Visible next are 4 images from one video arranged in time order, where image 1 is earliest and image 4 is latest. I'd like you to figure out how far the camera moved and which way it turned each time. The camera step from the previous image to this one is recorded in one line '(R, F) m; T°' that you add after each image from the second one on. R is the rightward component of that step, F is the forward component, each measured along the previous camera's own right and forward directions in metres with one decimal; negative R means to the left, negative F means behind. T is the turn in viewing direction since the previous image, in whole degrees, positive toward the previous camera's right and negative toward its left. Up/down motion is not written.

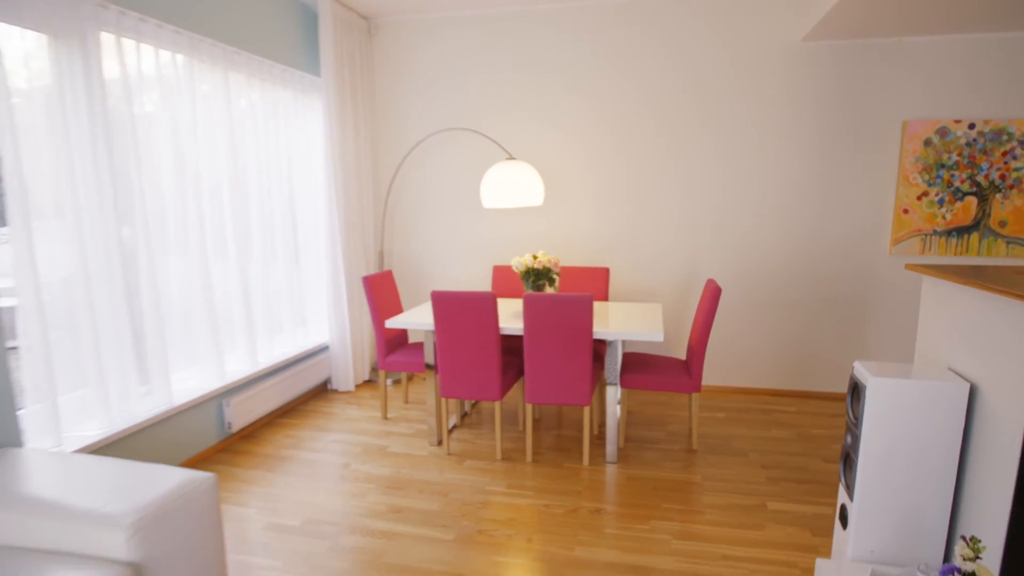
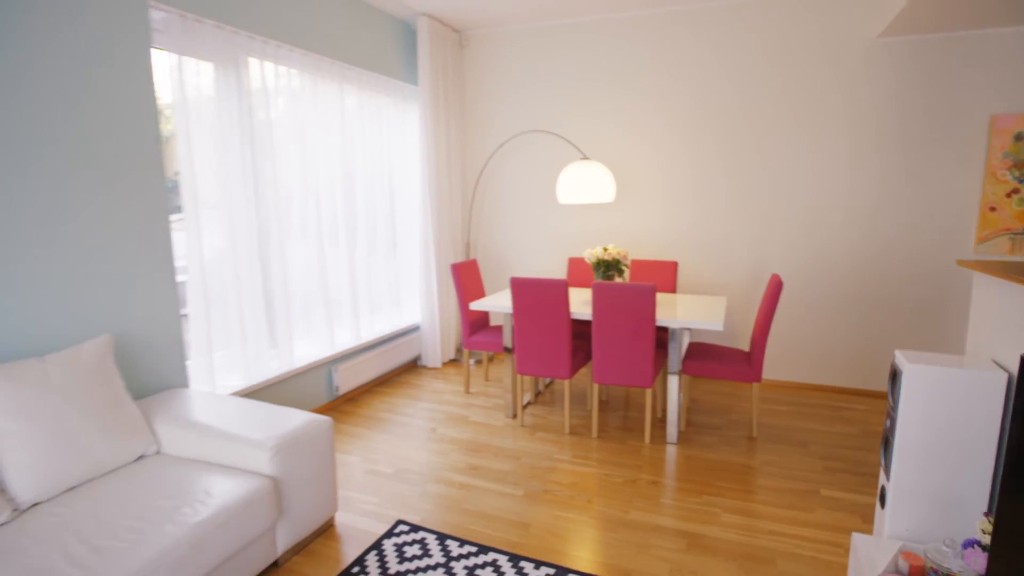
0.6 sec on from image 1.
(+0.1, -0.3) m; -8°
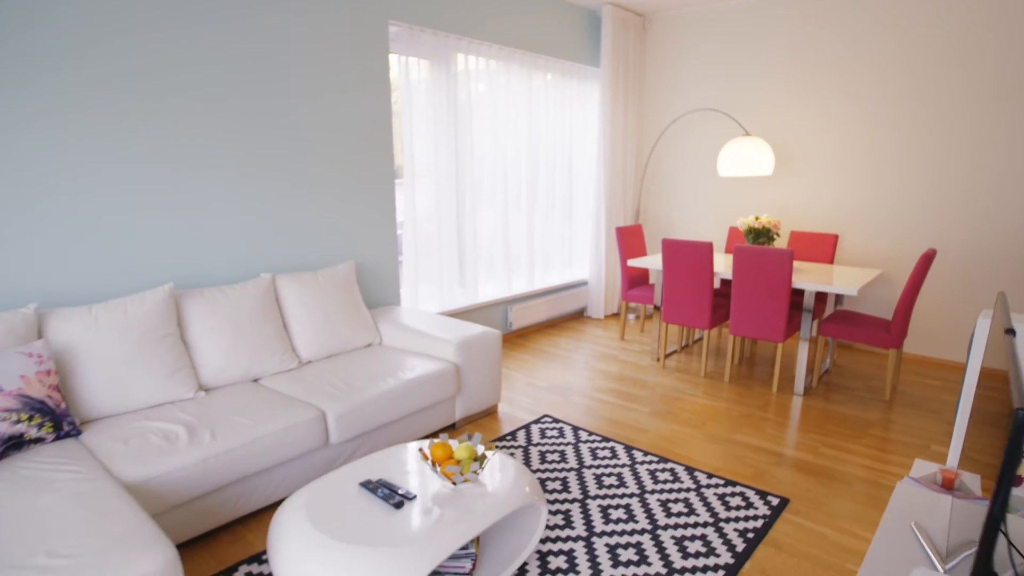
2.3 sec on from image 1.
(+0.3, -0.6) m; -17°
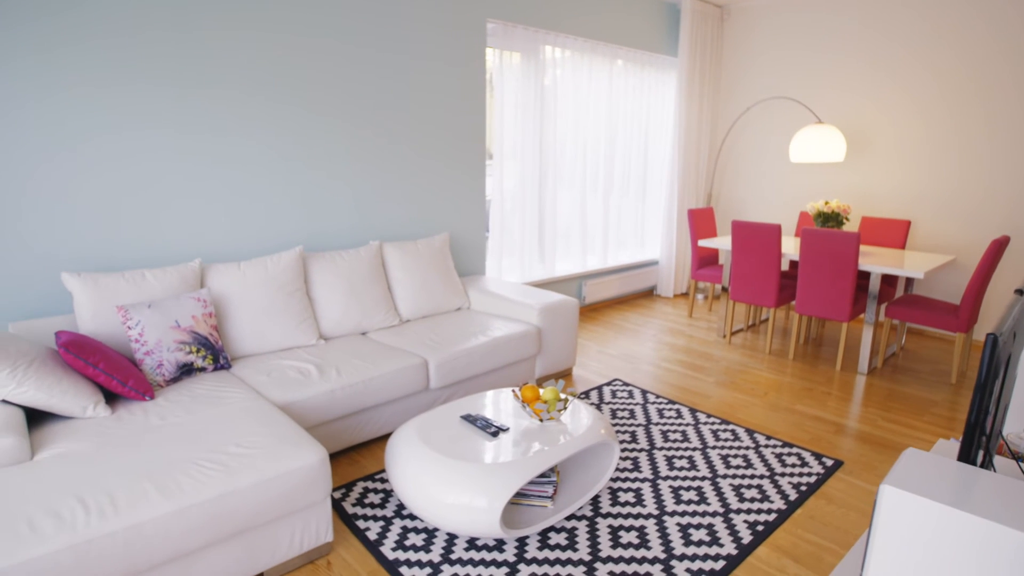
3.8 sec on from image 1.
(-0.1, -0.3) m; -6°
